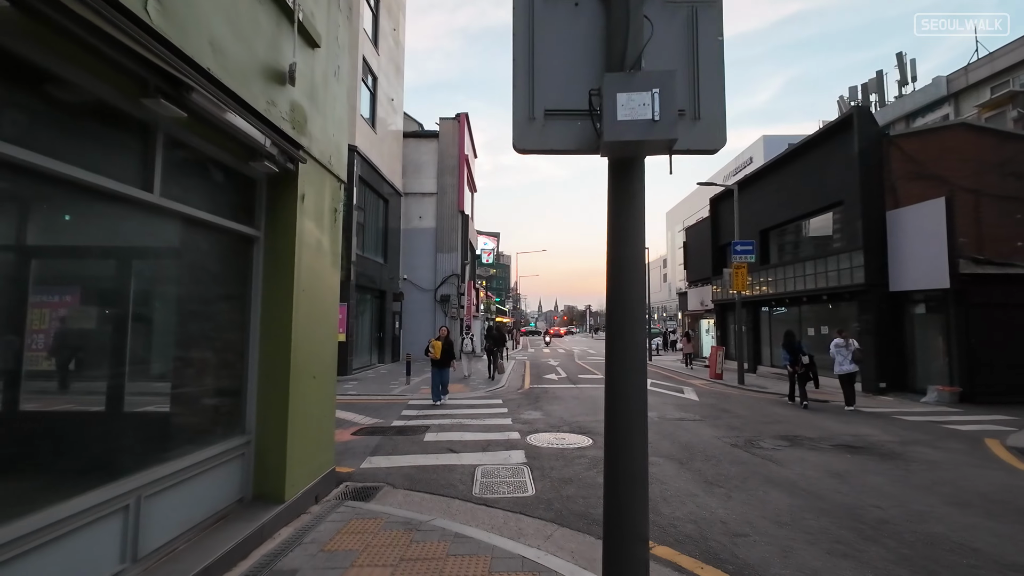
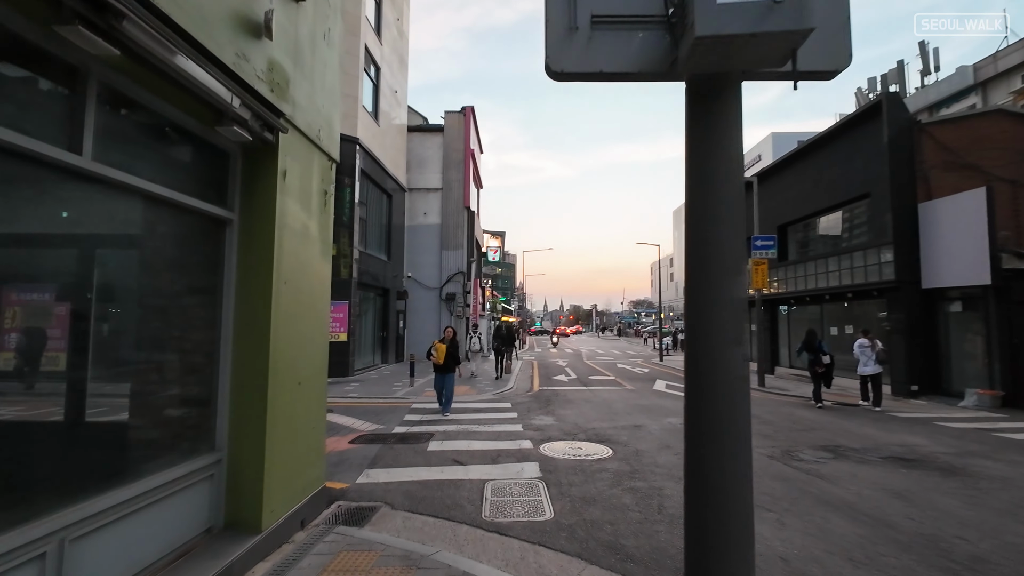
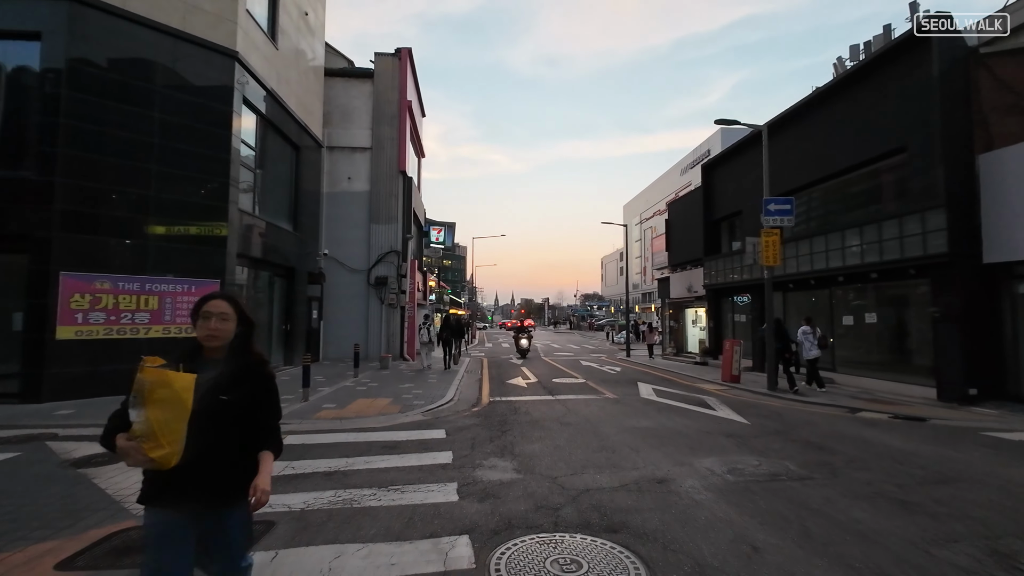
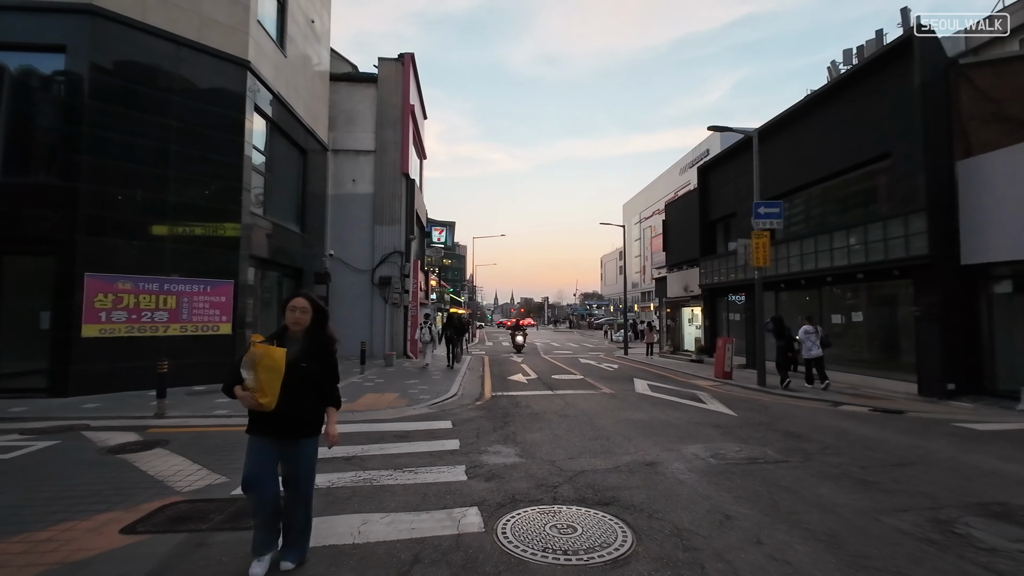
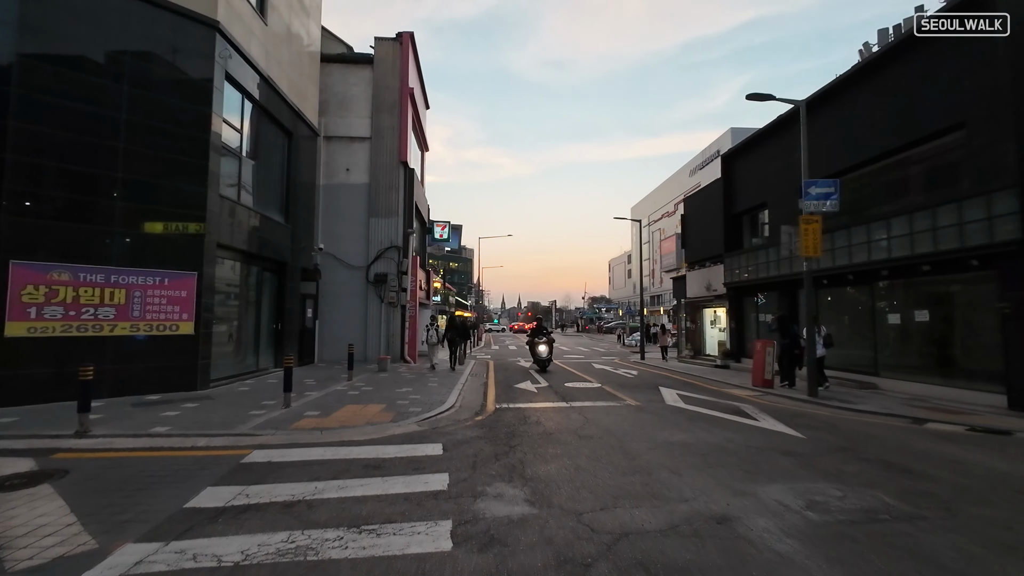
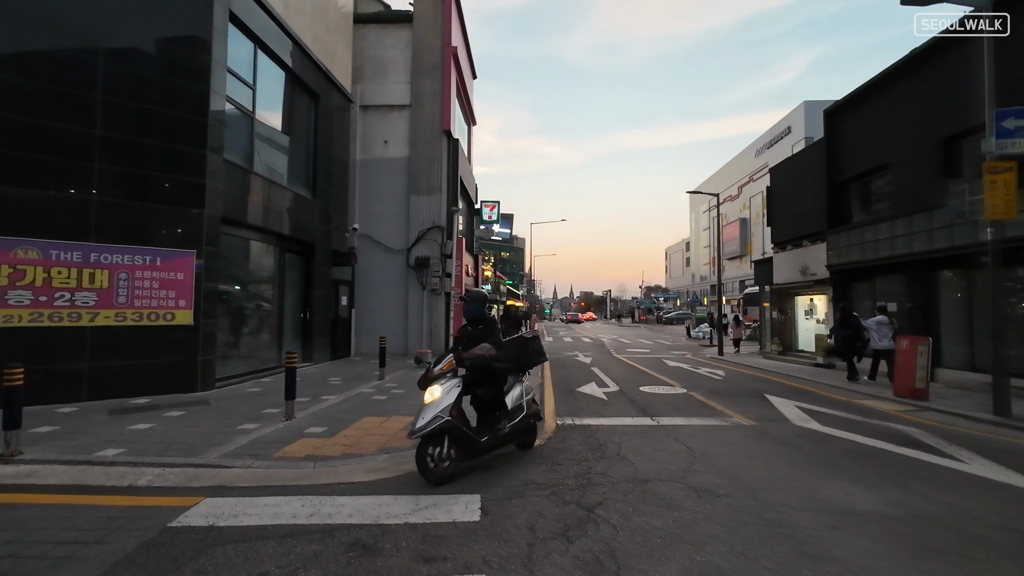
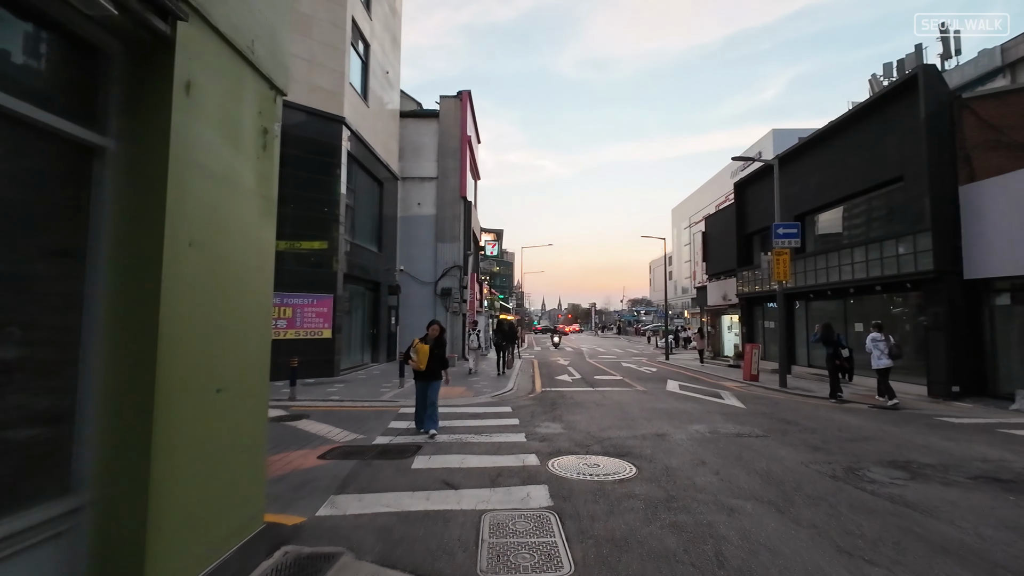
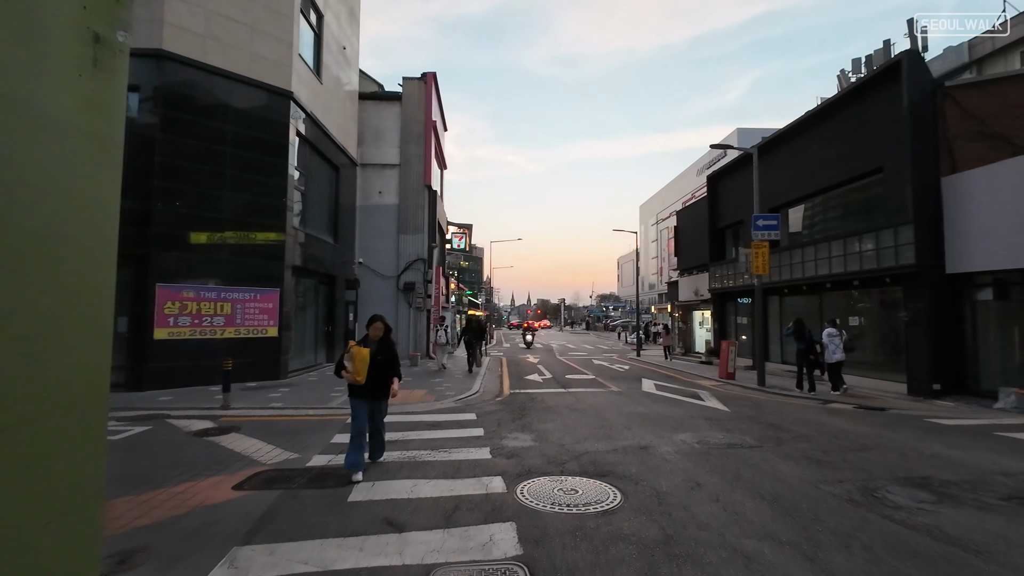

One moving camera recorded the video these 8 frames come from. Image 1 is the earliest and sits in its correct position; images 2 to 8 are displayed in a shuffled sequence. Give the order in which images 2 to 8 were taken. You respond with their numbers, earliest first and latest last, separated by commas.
2, 7, 8, 4, 3, 5, 6
